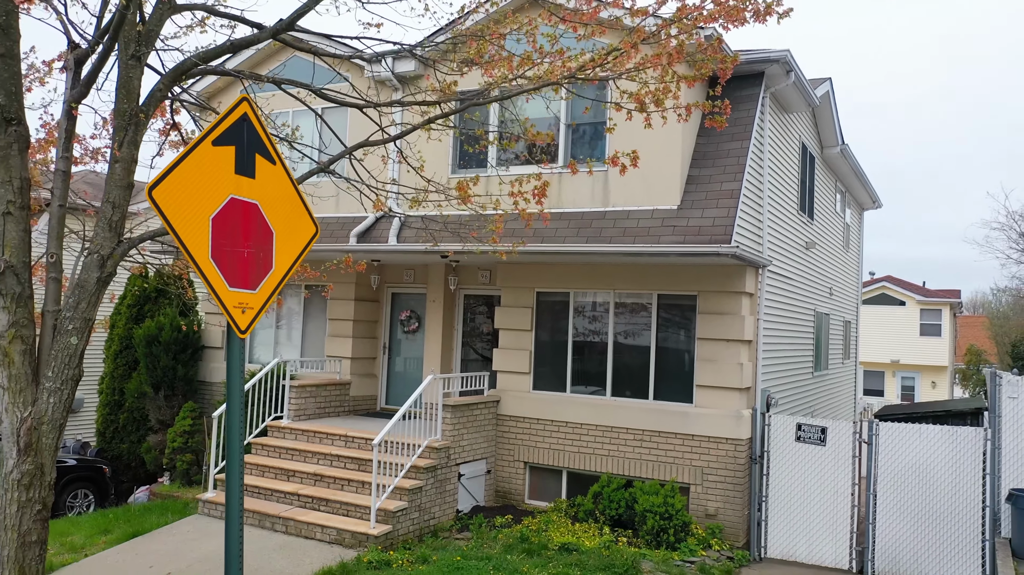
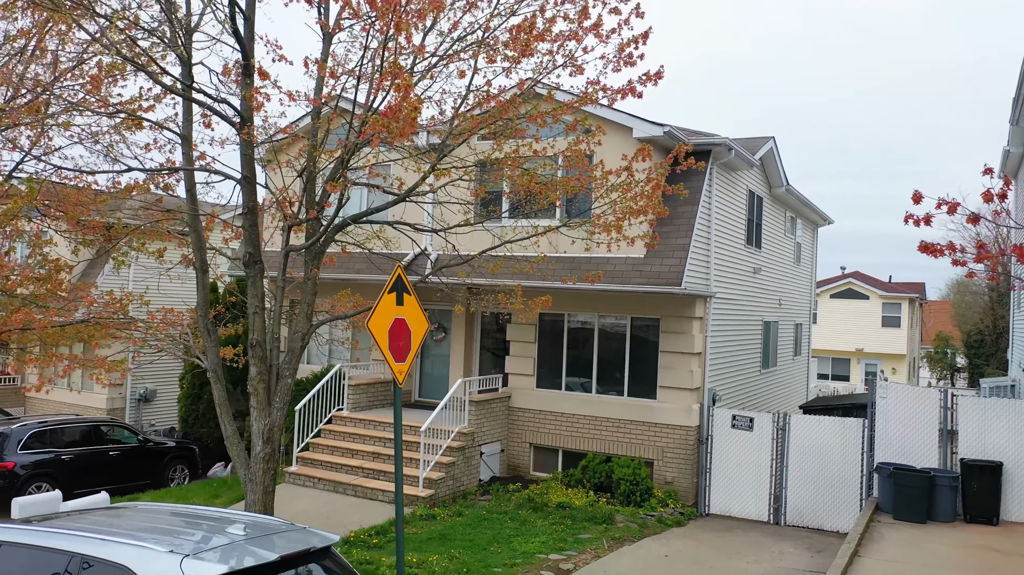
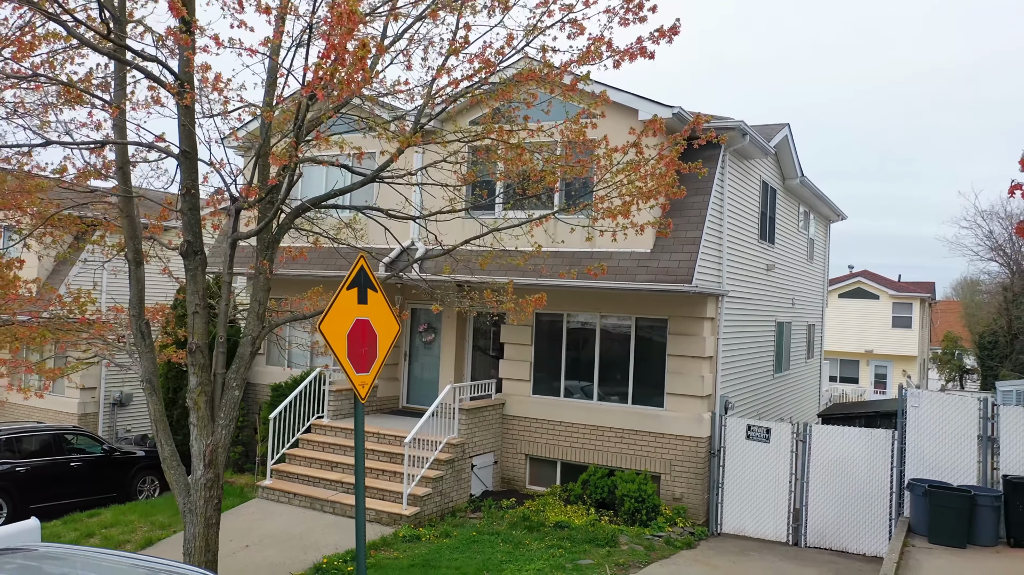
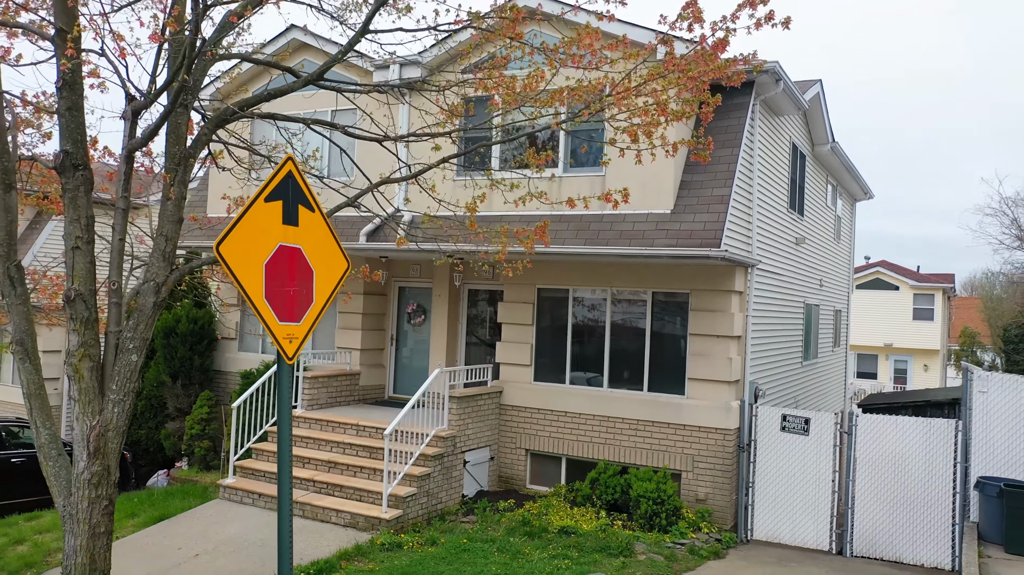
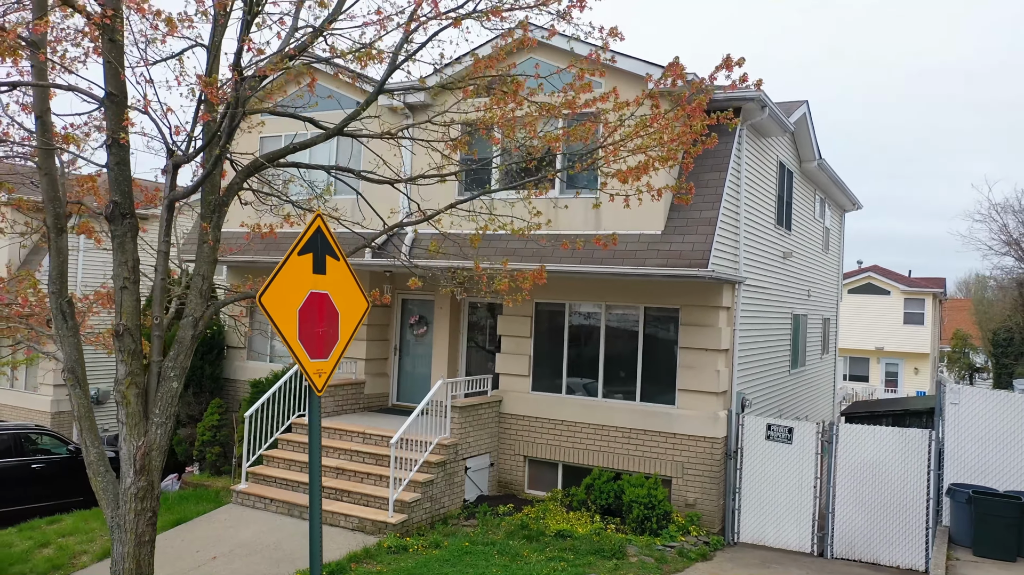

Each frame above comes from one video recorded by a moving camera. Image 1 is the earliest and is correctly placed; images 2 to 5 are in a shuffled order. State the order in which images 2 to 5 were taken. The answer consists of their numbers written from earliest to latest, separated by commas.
4, 5, 3, 2
